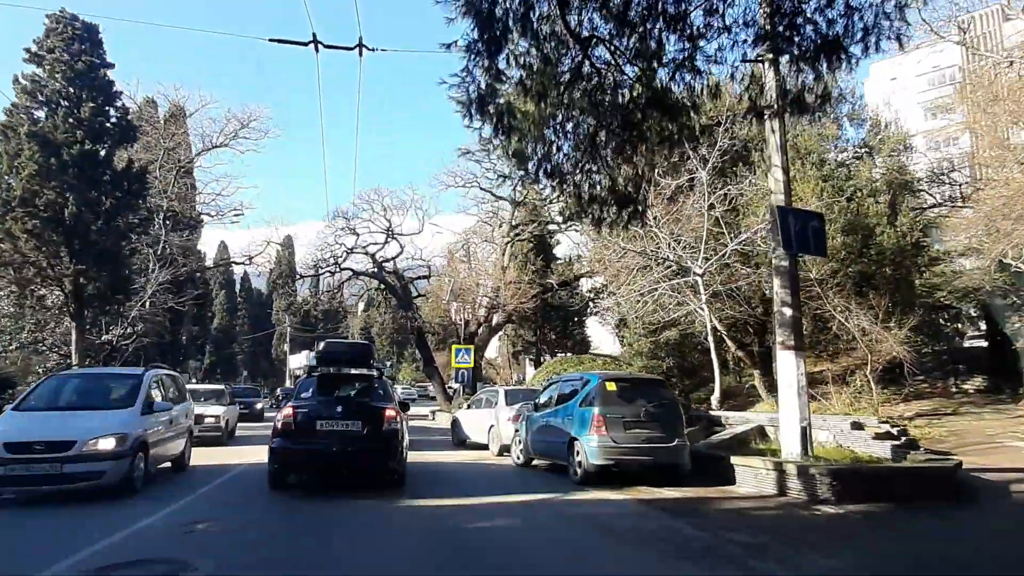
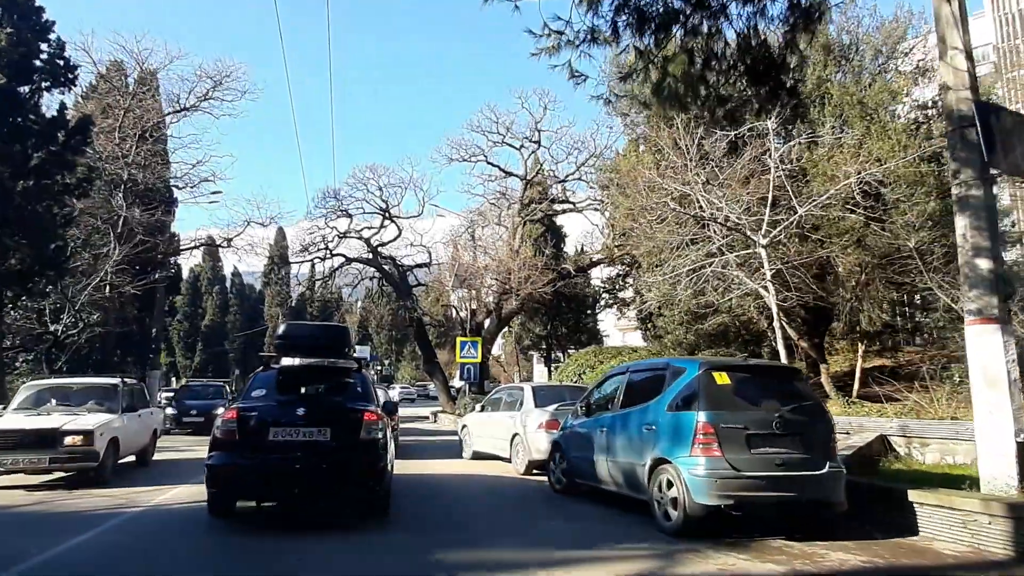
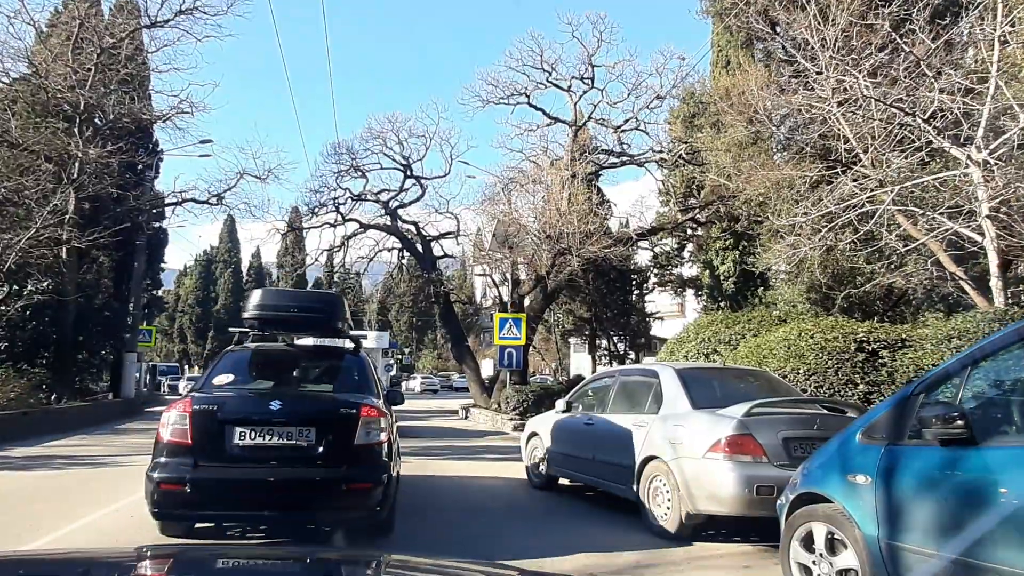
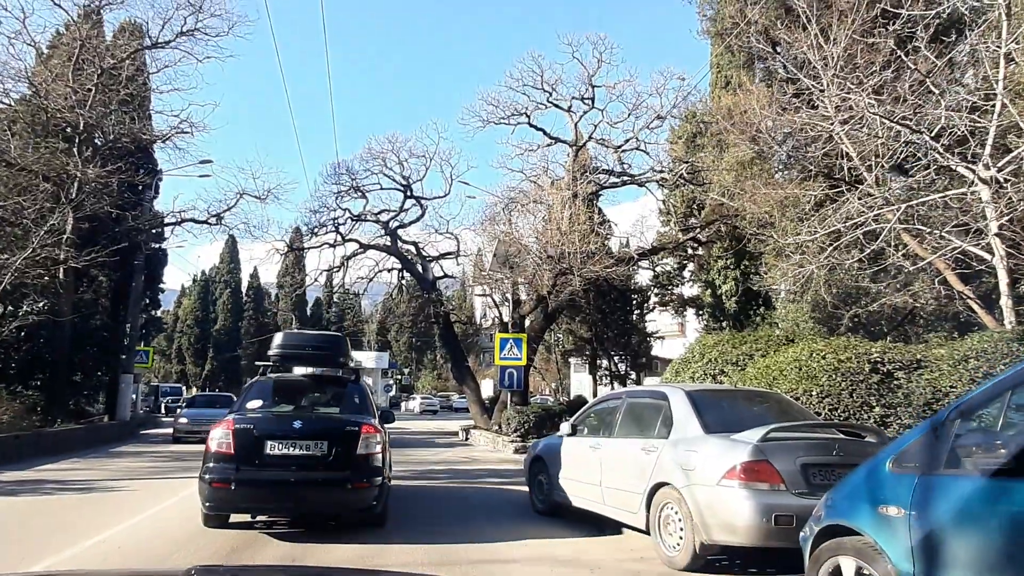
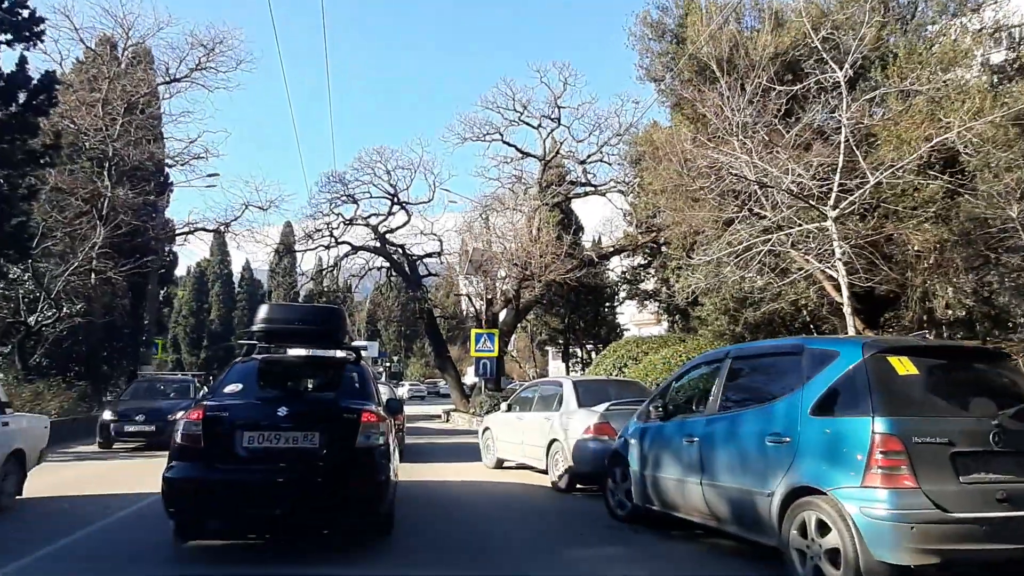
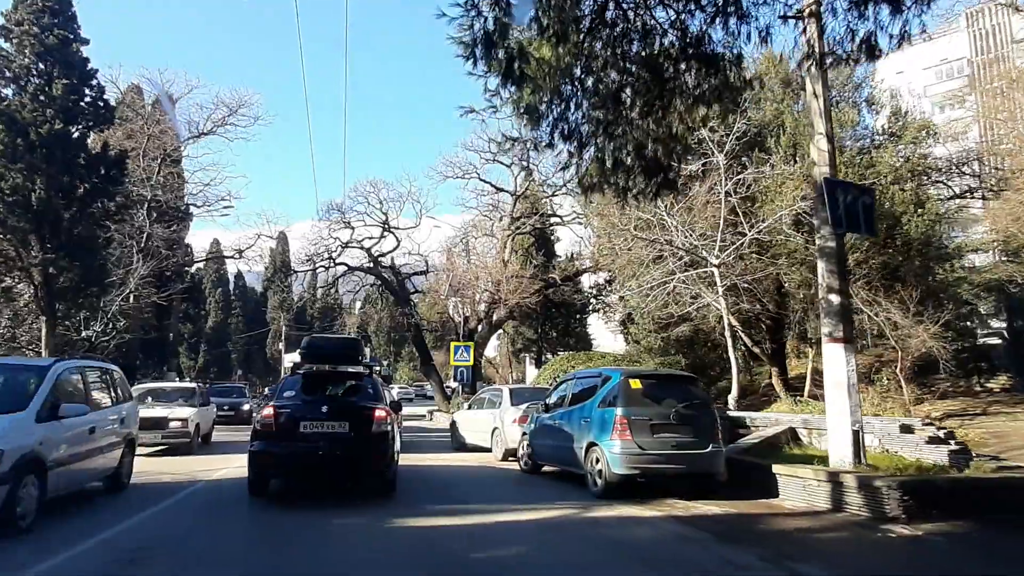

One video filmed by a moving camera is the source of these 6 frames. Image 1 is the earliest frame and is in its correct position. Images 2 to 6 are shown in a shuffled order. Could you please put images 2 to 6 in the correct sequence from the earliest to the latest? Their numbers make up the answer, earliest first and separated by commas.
6, 2, 5, 3, 4
